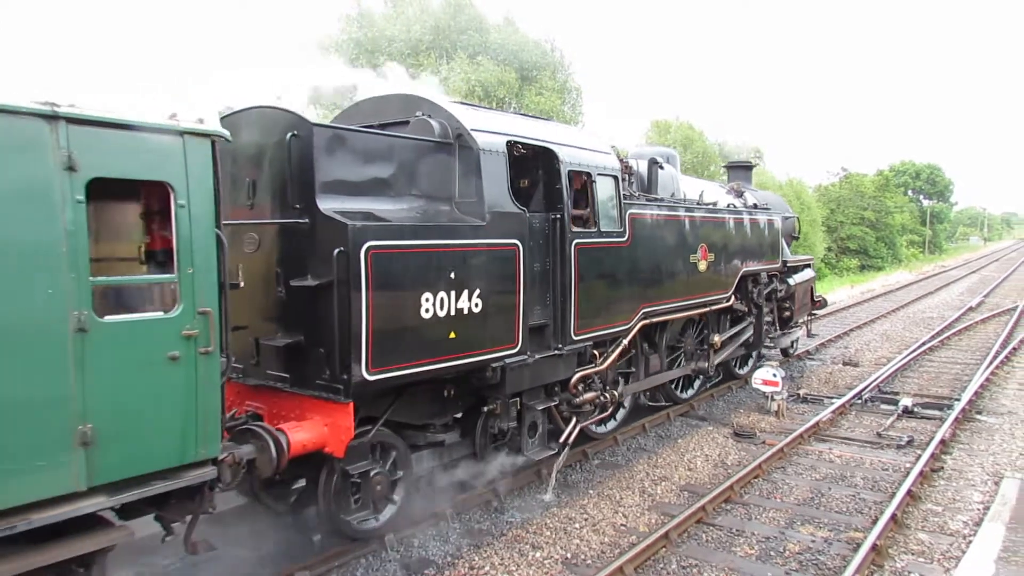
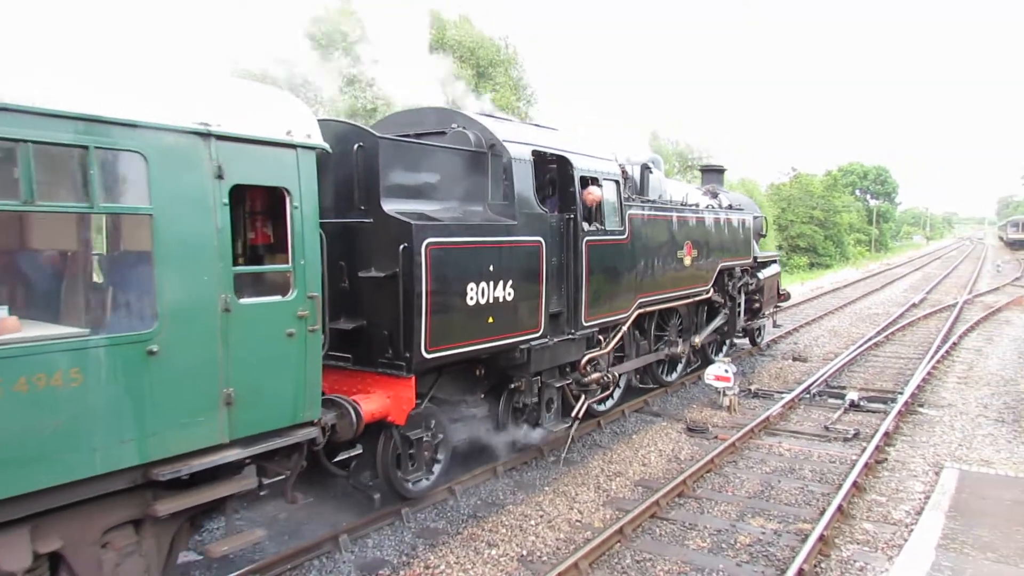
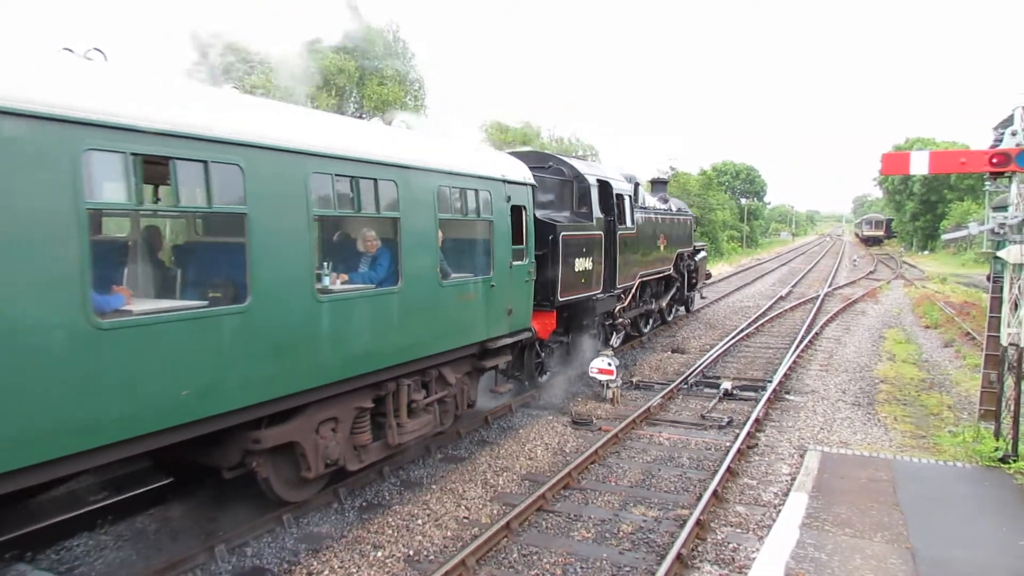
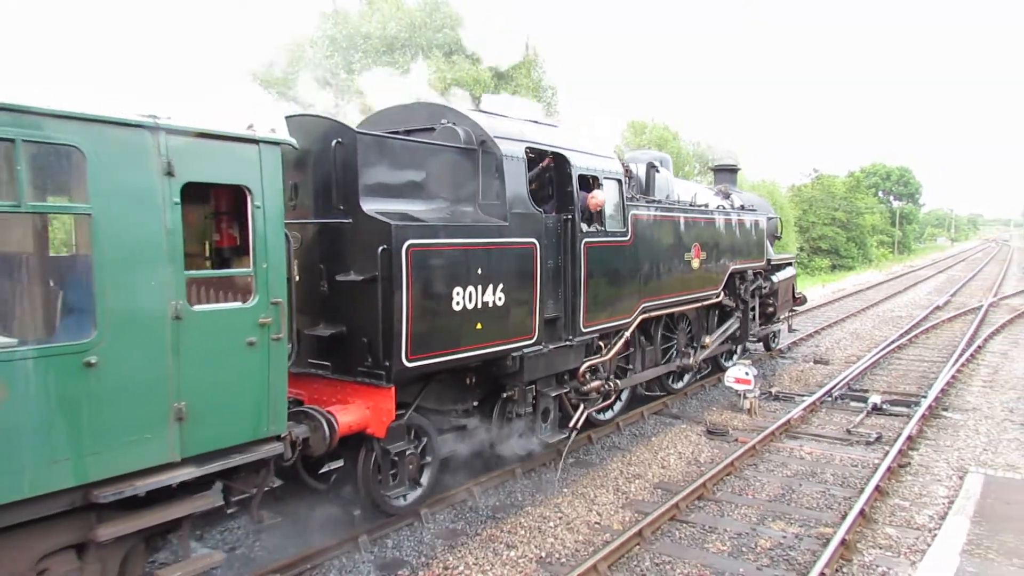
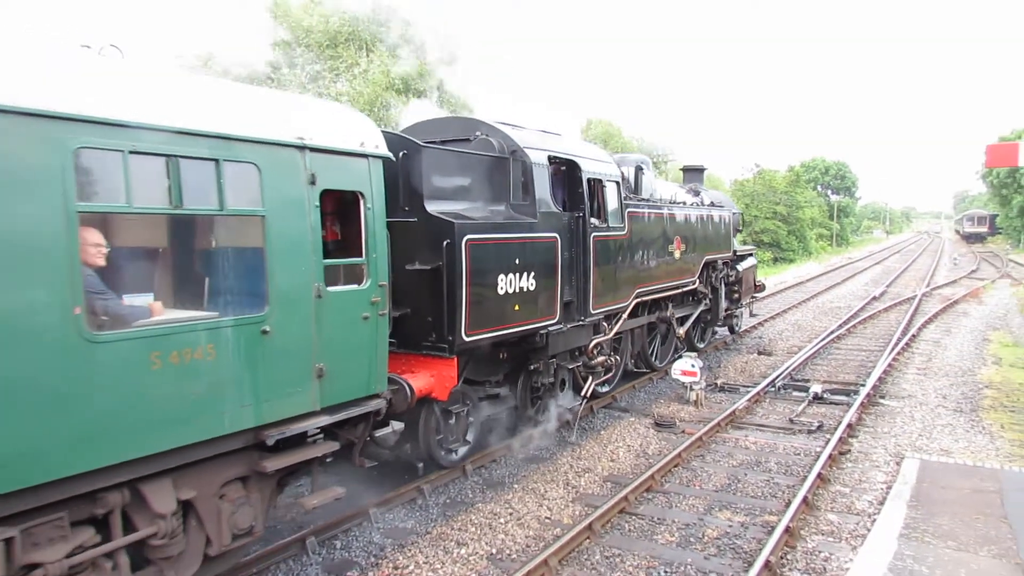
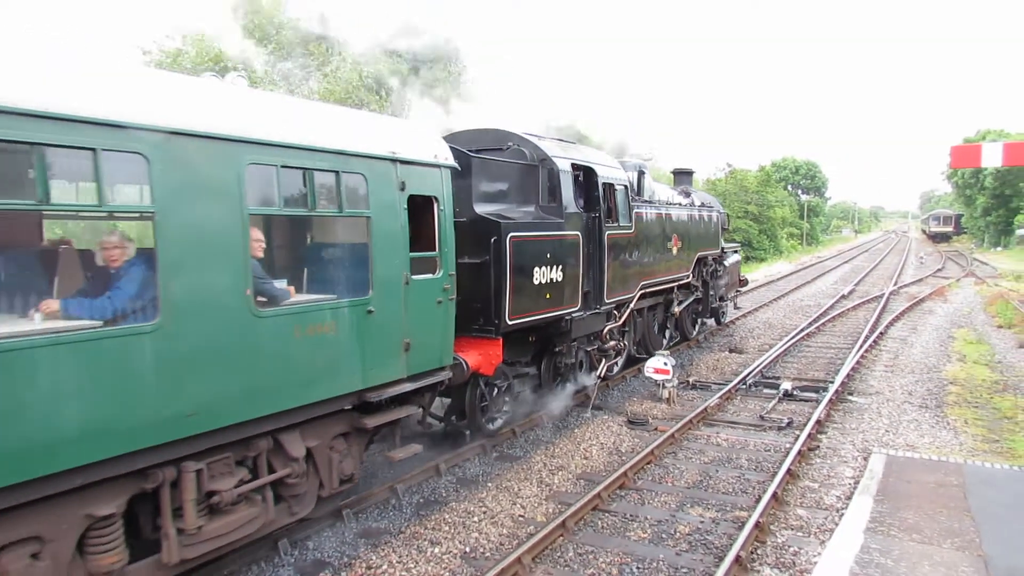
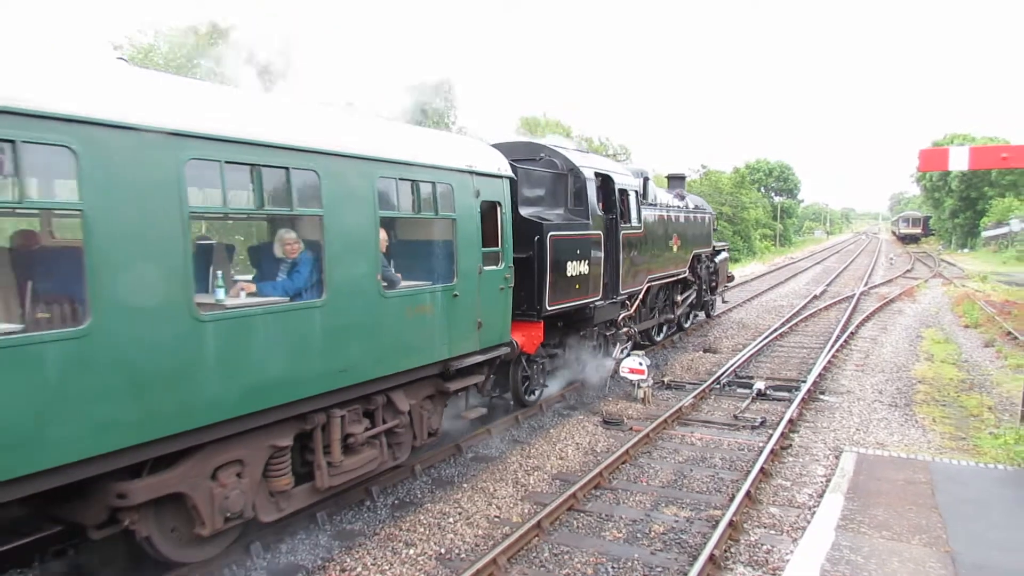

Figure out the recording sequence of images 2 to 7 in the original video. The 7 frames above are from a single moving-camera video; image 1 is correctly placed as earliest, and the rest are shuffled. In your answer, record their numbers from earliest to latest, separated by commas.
4, 2, 5, 6, 7, 3
